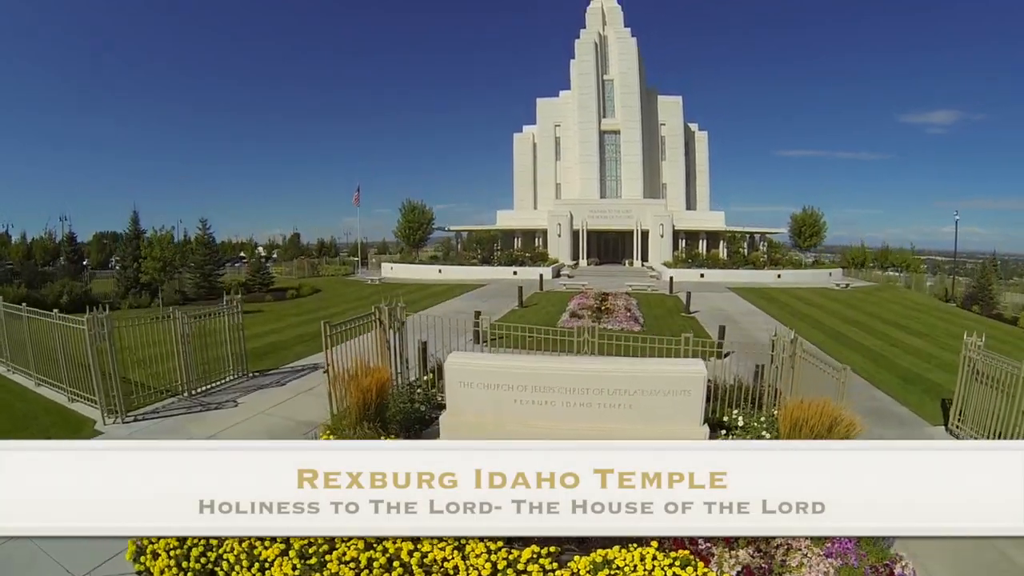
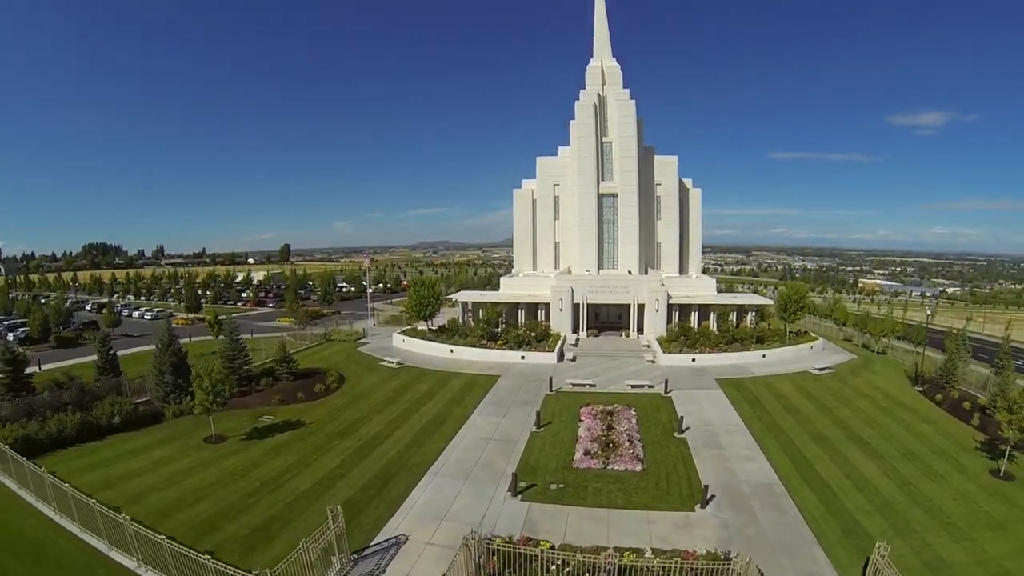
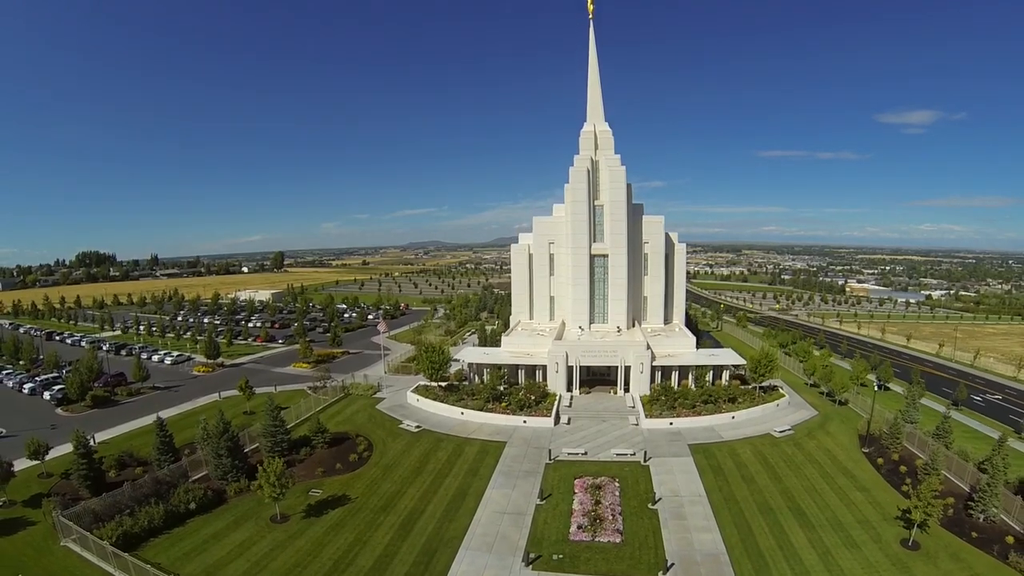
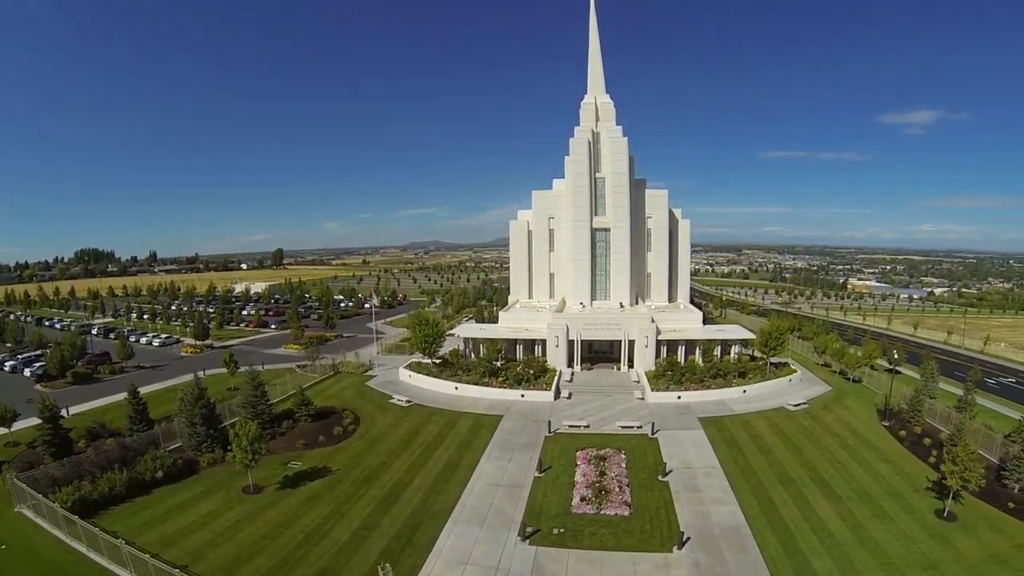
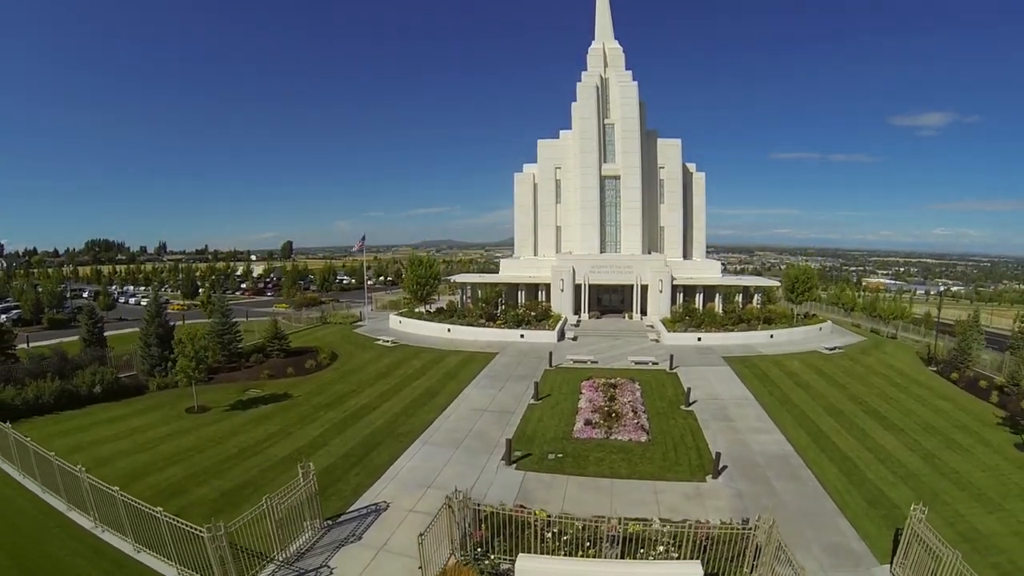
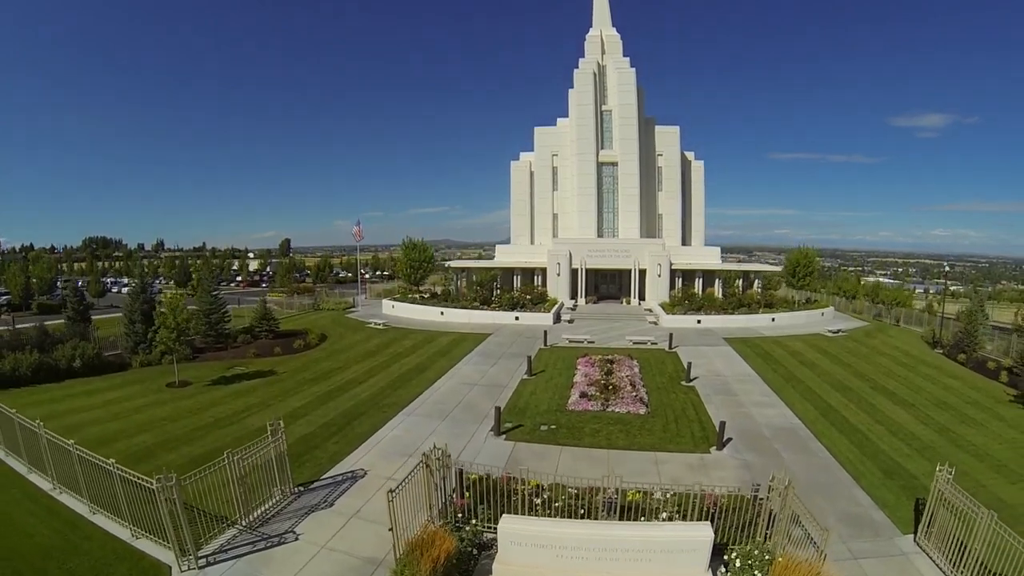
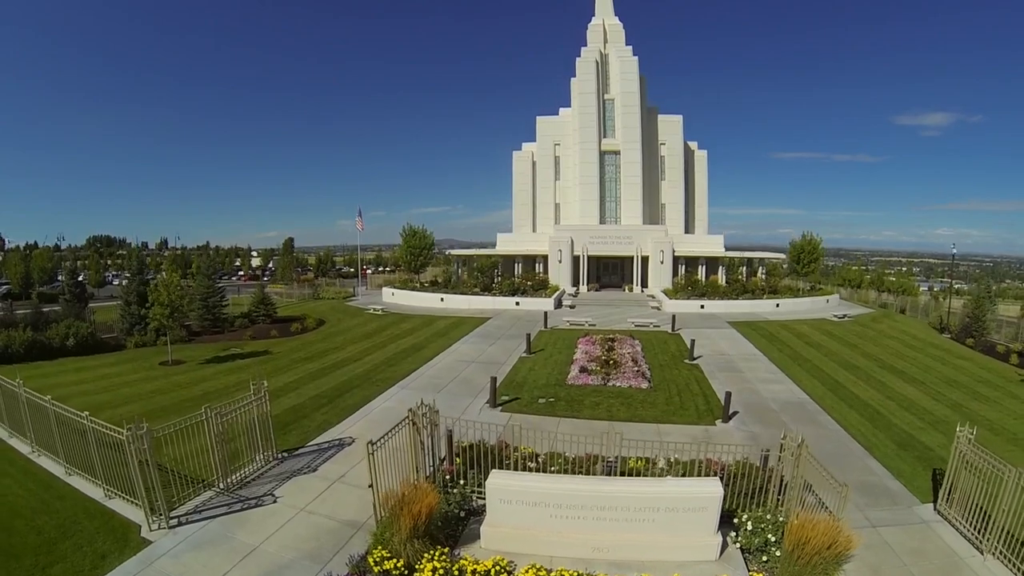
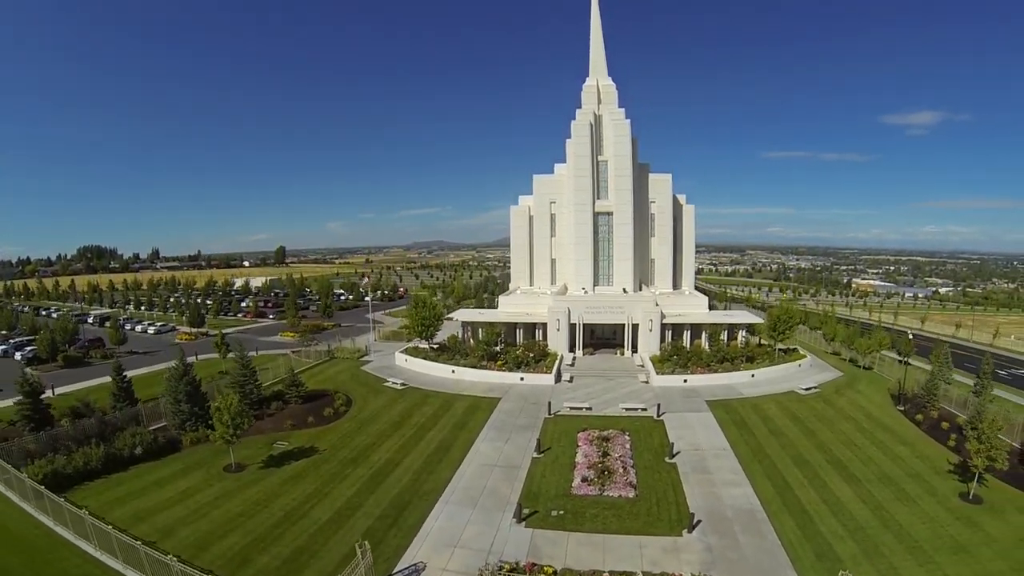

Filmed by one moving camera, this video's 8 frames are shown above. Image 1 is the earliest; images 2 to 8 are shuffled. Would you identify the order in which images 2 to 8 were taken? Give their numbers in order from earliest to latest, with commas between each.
7, 6, 5, 2, 8, 4, 3
